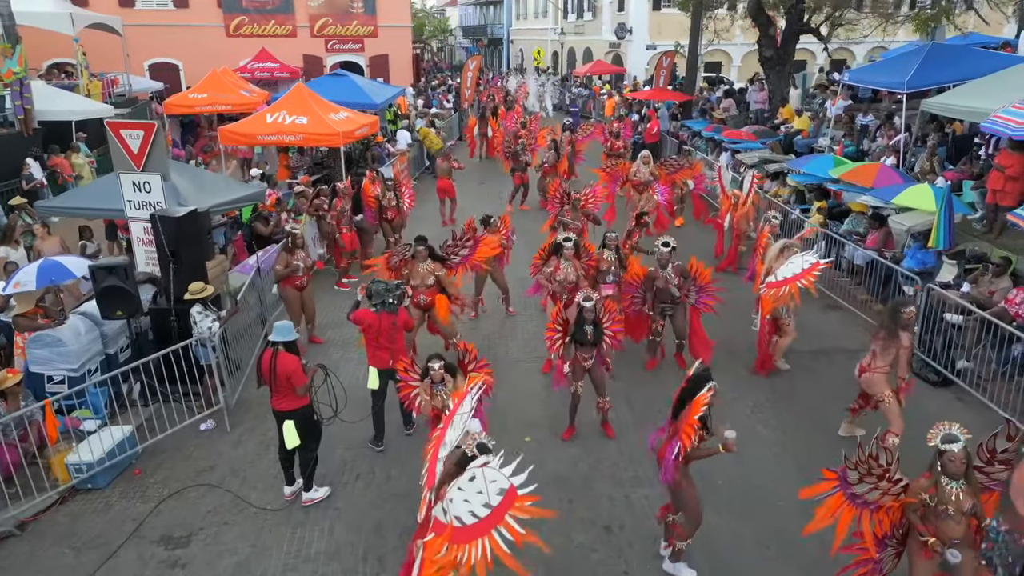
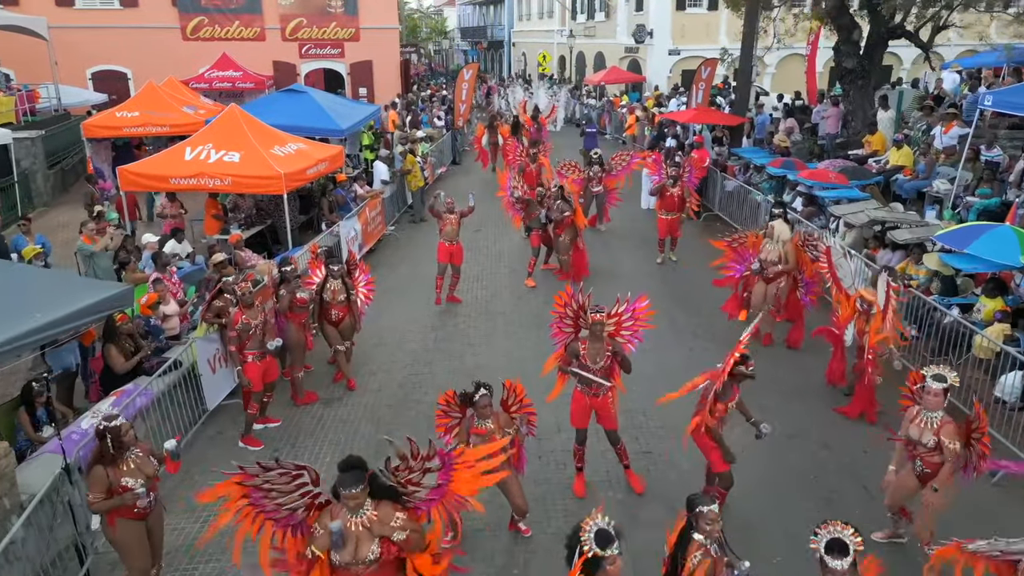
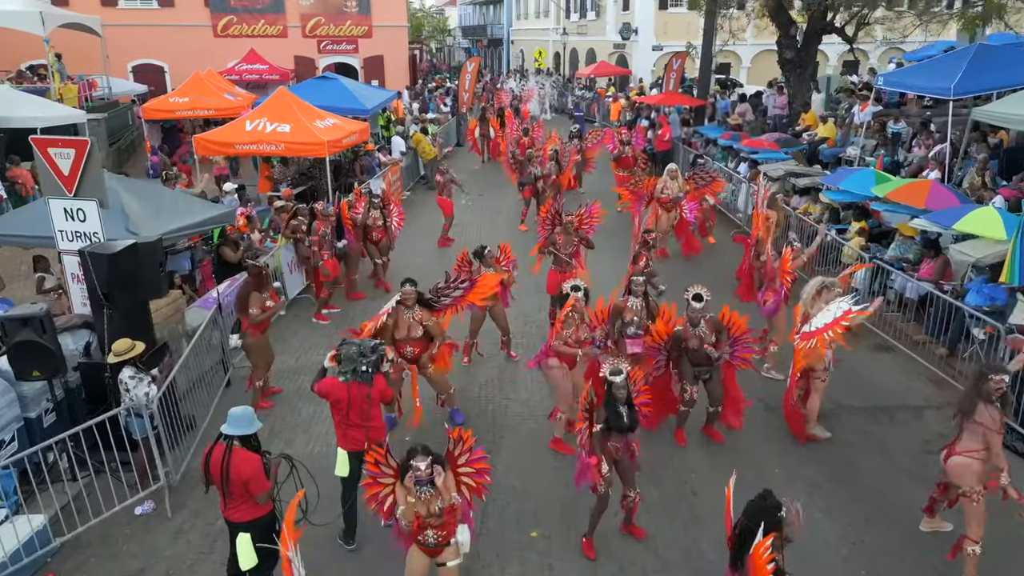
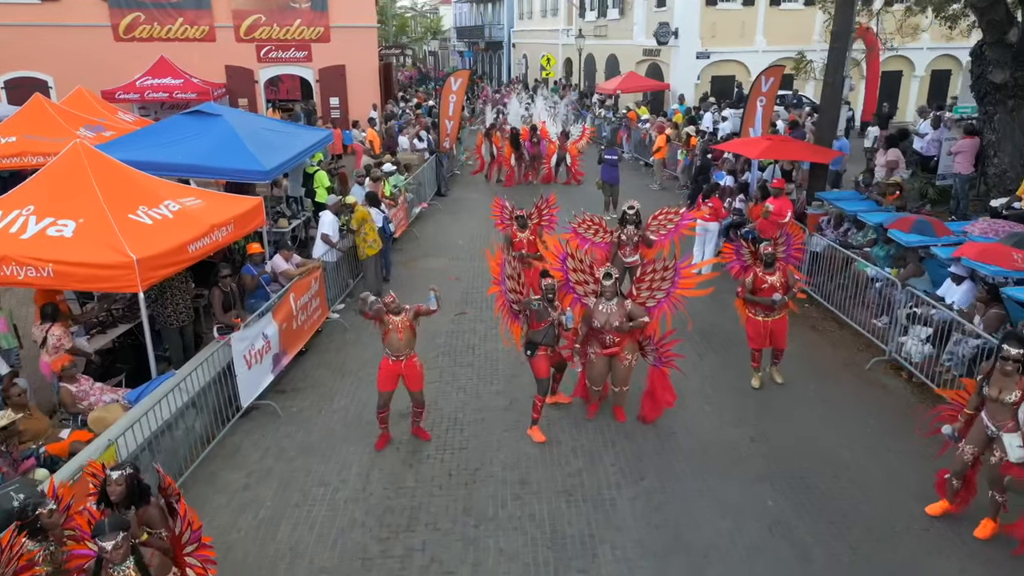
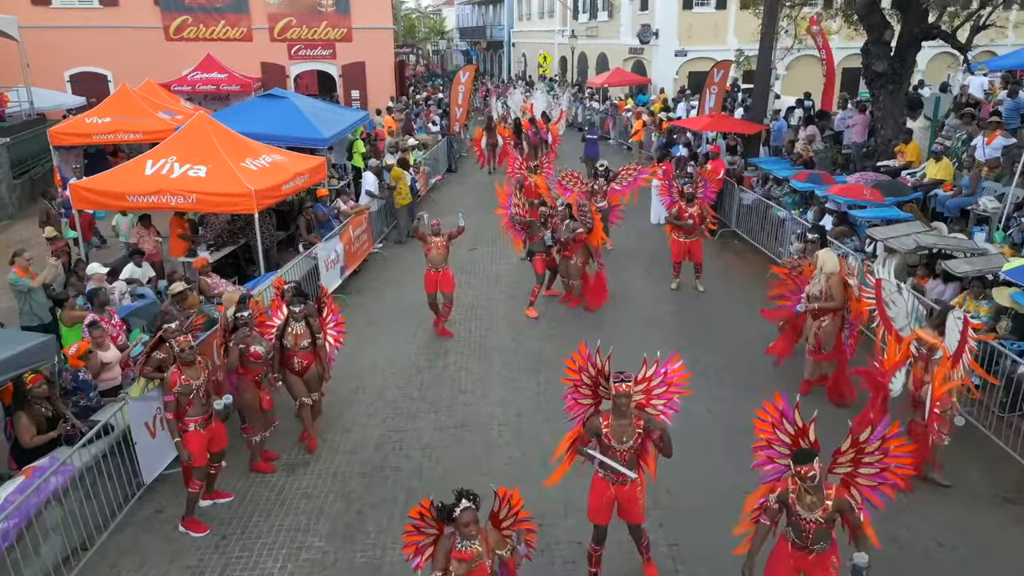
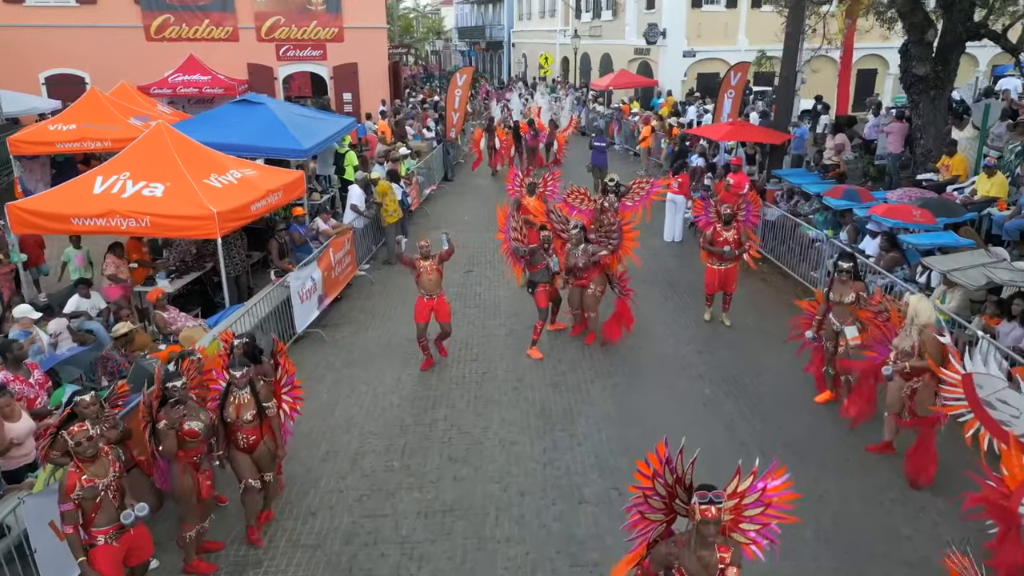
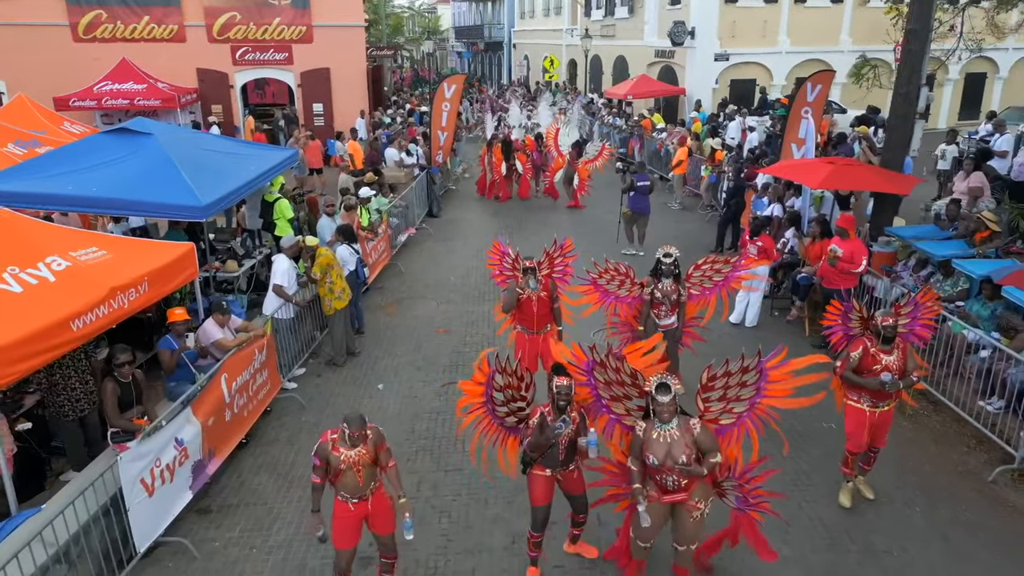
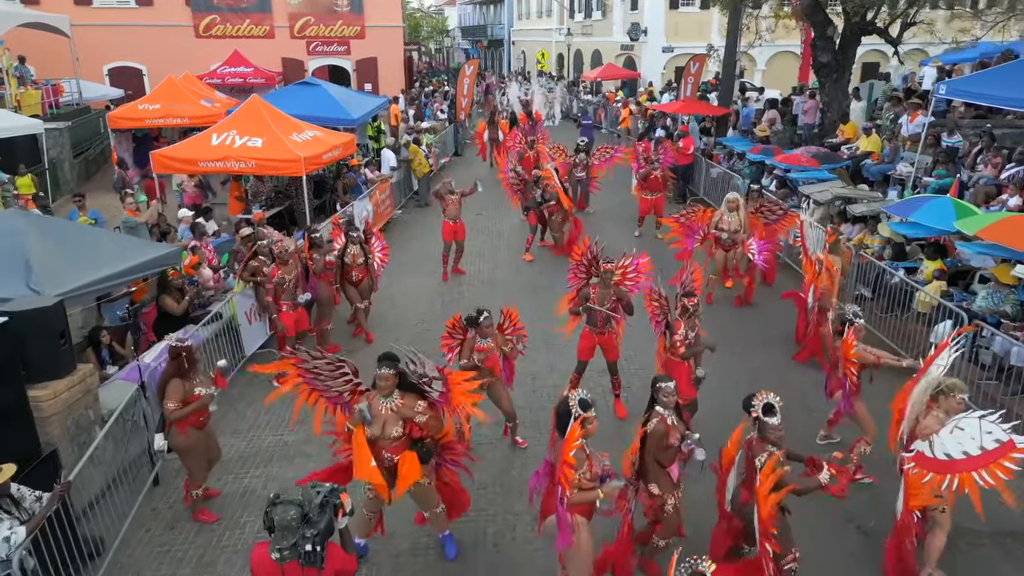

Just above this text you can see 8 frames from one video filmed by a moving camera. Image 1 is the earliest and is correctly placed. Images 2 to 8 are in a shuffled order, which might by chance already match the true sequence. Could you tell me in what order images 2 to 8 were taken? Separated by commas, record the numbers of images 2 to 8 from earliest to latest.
3, 8, 2, 5, 6, 4, 7
